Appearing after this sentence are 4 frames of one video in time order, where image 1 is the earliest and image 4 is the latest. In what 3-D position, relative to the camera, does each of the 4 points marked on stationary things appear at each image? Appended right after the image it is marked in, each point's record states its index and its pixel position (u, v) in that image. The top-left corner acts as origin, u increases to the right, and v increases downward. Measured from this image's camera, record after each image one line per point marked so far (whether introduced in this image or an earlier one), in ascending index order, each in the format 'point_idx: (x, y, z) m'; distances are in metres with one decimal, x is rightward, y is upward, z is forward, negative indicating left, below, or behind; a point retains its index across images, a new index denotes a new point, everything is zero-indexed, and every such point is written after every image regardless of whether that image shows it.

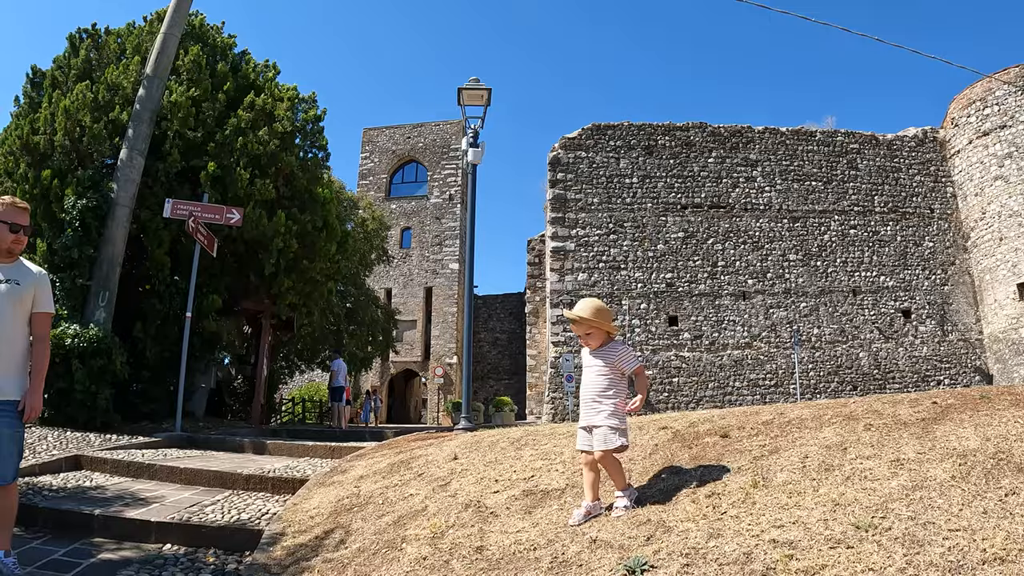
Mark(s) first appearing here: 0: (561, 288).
0: (+1.3, 0.0, +16.2) m
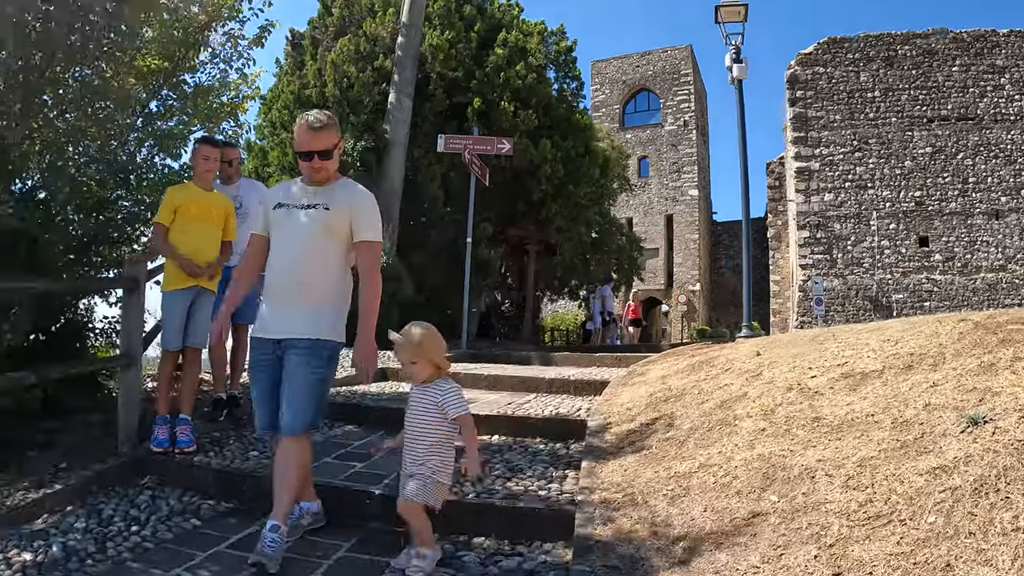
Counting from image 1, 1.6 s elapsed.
0: (+6.4, +1.7, +15.7) m
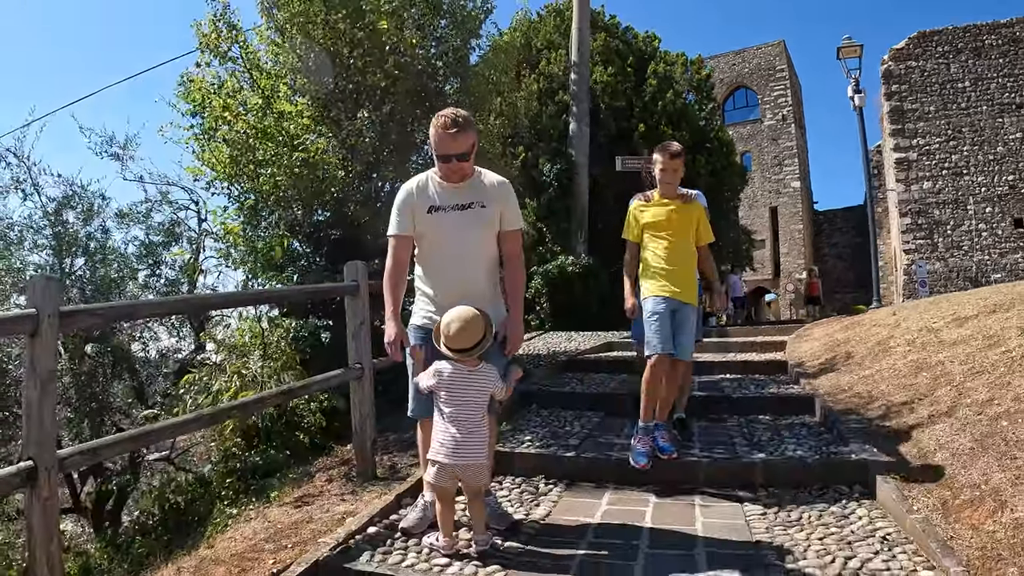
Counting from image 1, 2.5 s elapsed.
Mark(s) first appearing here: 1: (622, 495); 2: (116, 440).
0: (+9.5, +2.1, +17.4) m
1: (+0.5, -1.0, +3.5) m
2: (-1.5, -0.6, +2.7) m
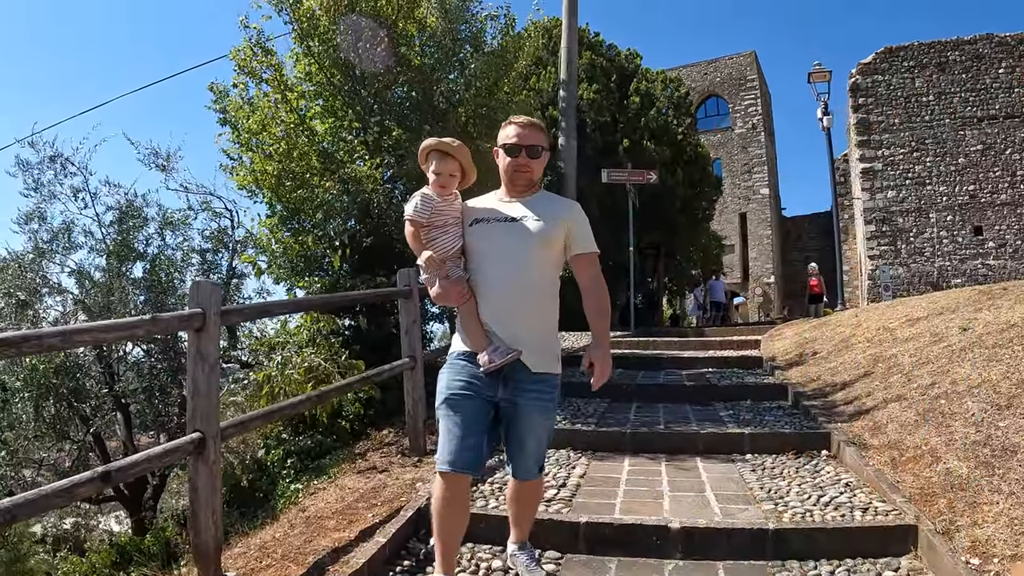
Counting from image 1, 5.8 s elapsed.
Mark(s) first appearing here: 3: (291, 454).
0: (+9.2, +2.0, +18.5) m
1: (+0.7, -1.0, +4.3) m
2: (-1.2, -0.6, +3.4) m
3: (-1.7, -1.3, +5.6) m
